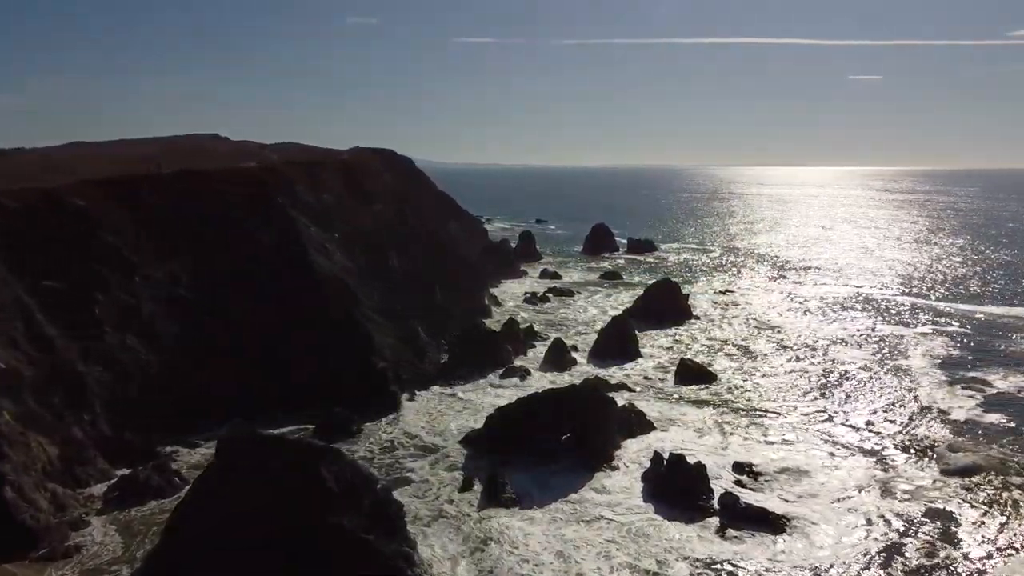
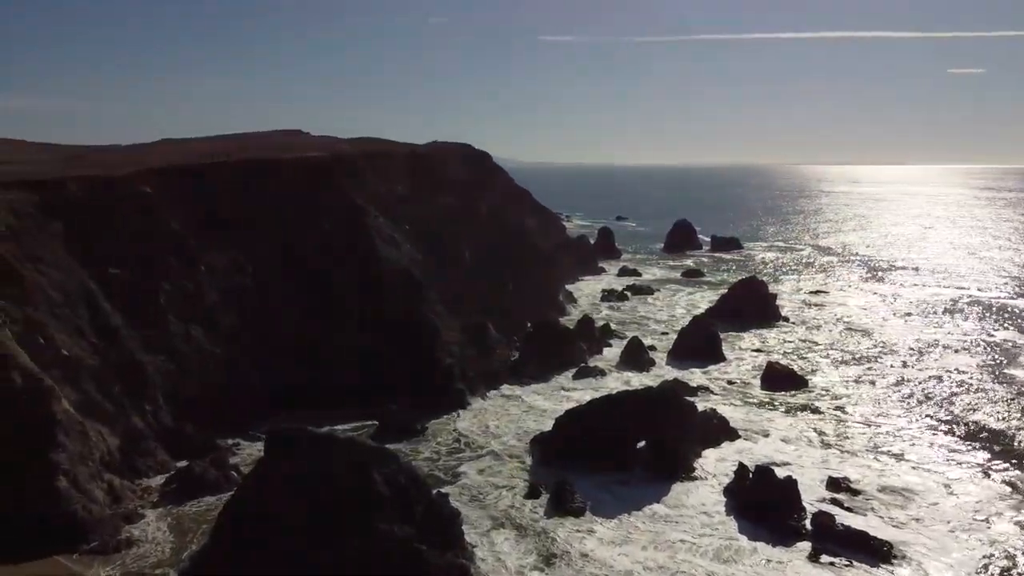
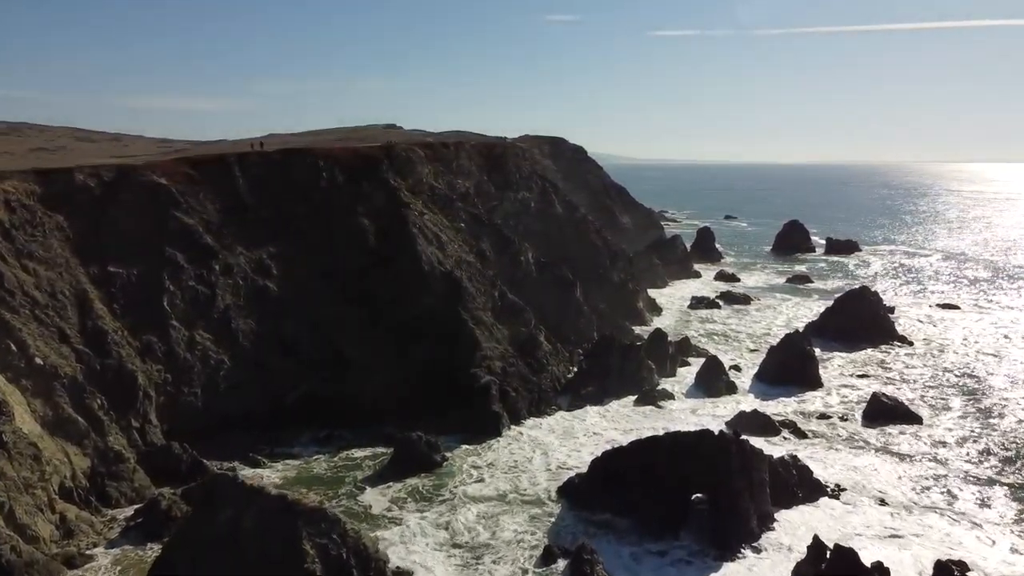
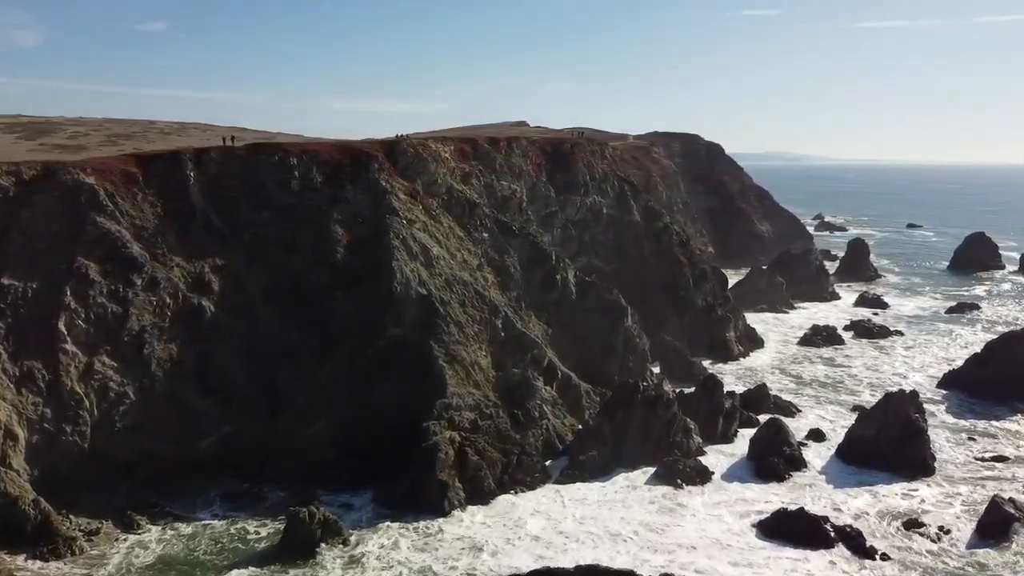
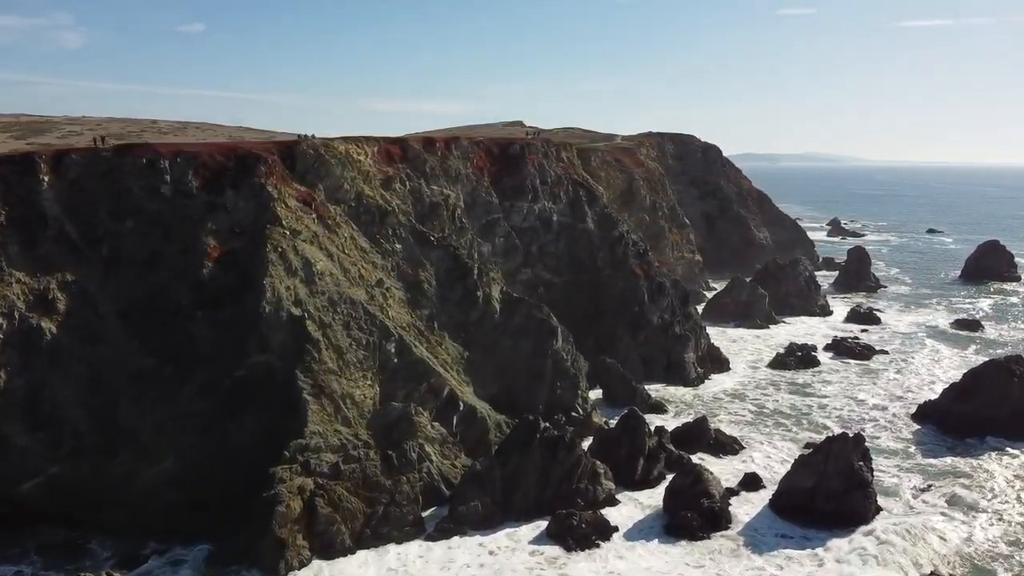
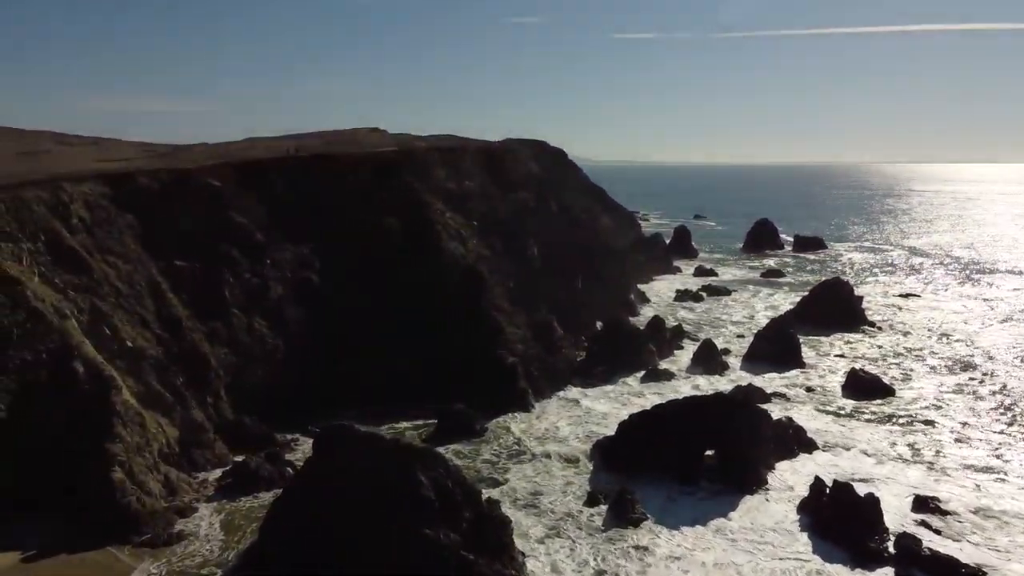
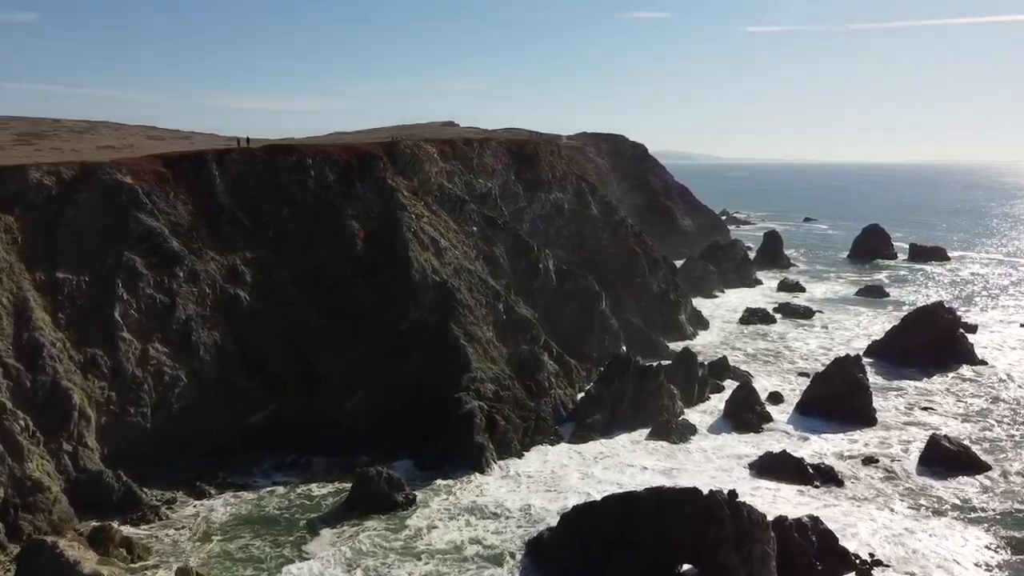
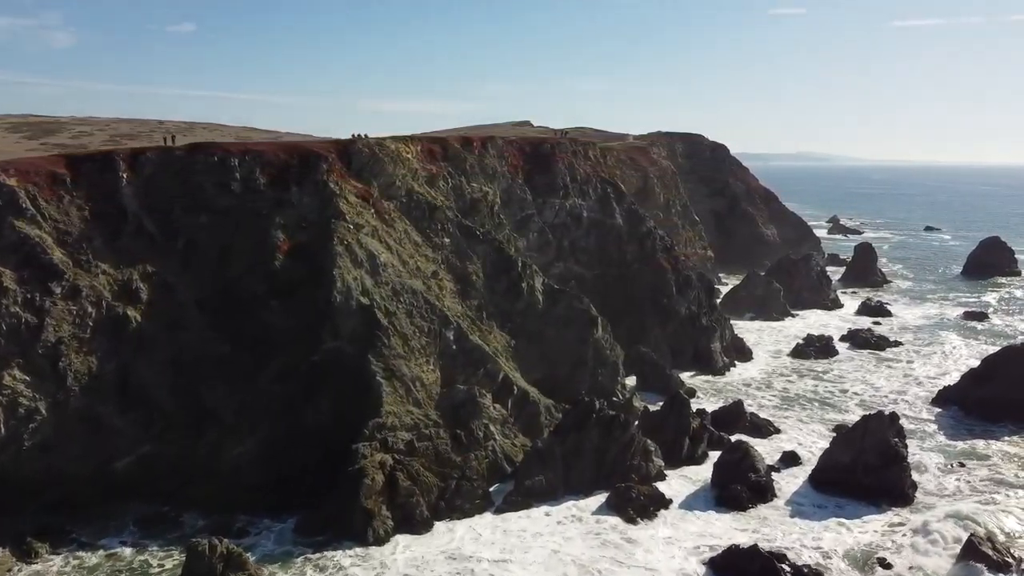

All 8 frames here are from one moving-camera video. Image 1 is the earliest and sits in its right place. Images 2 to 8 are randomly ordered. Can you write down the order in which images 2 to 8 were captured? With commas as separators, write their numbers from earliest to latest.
2, 6, 3, 7, 4, 8, 5
